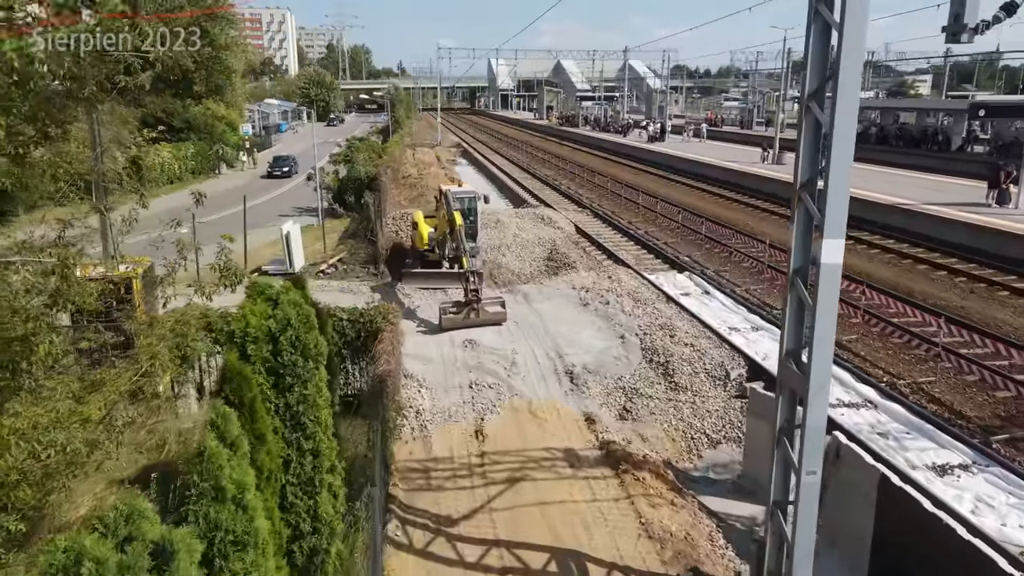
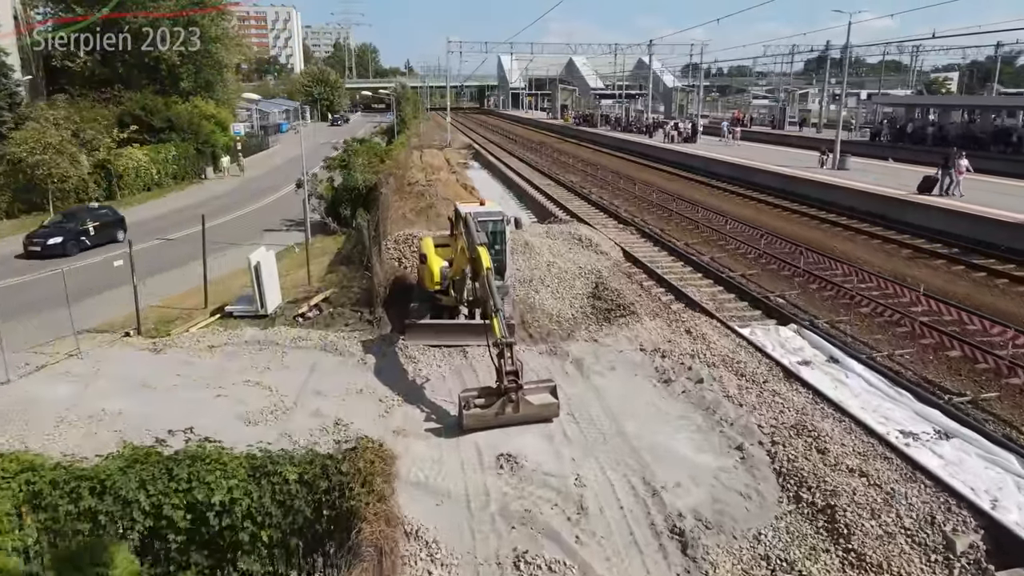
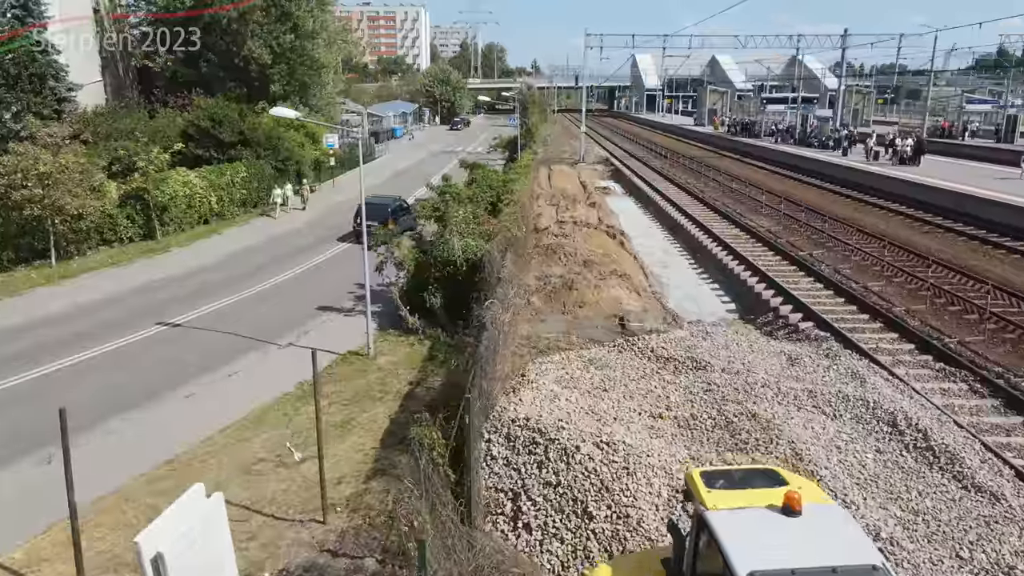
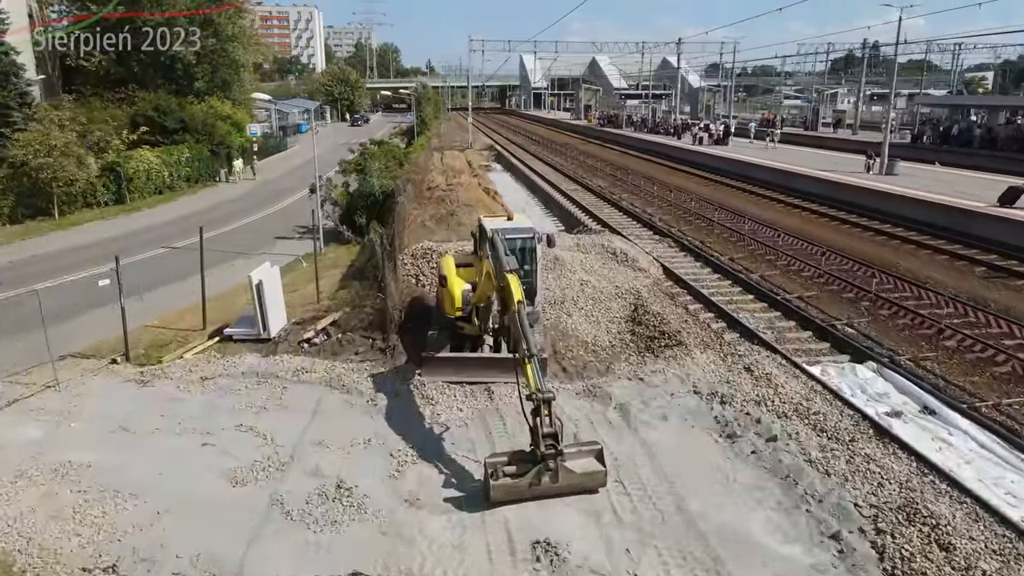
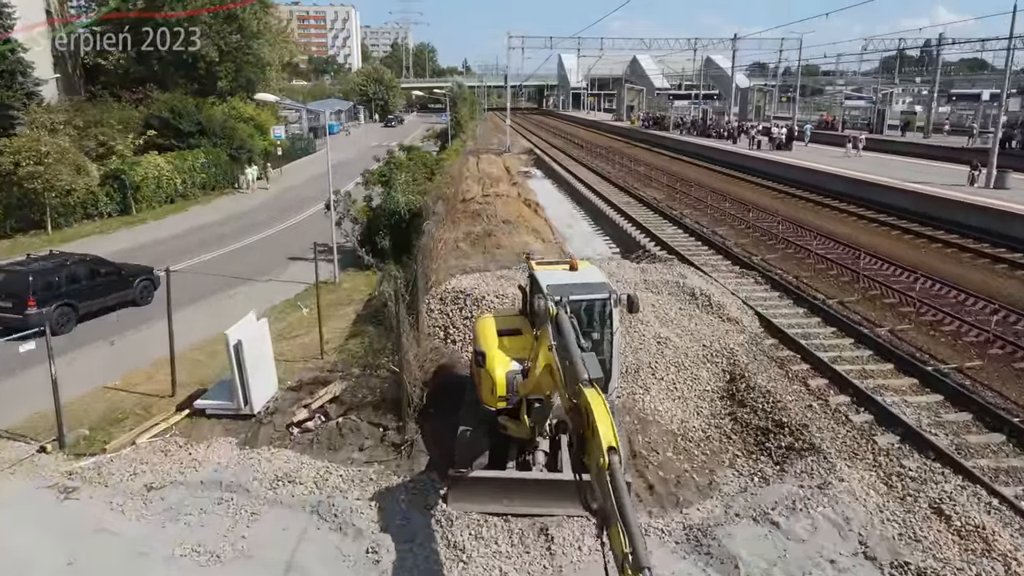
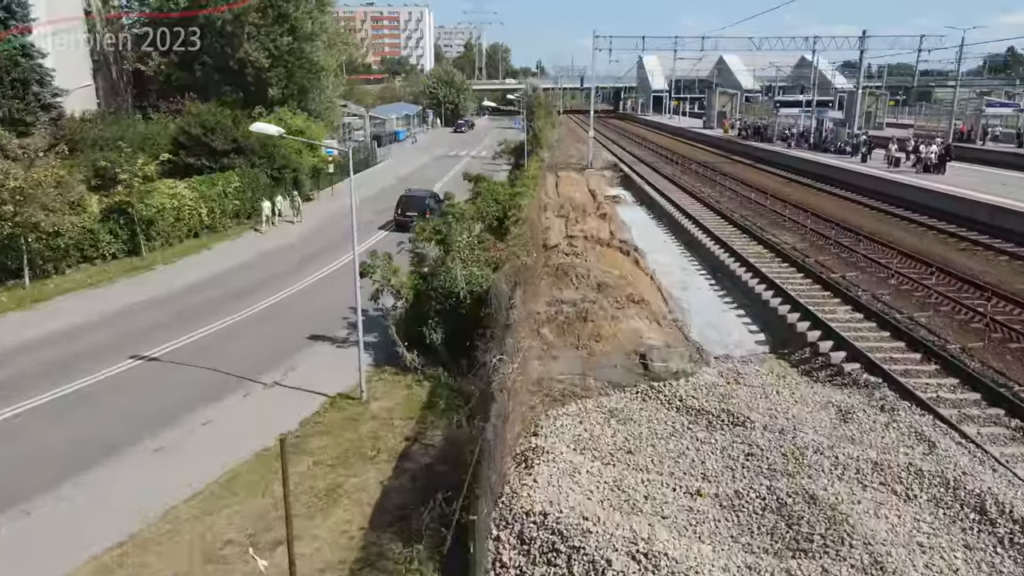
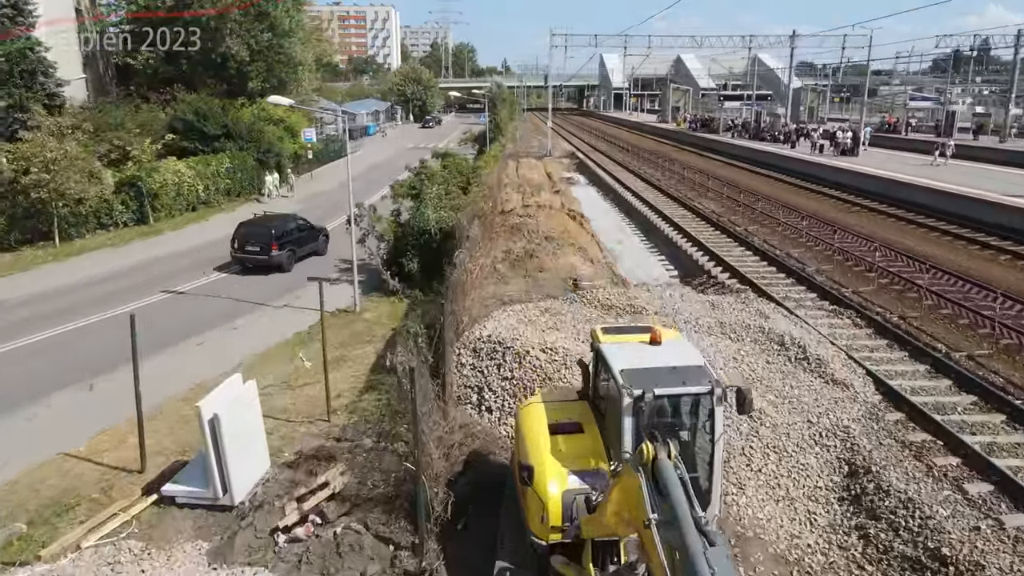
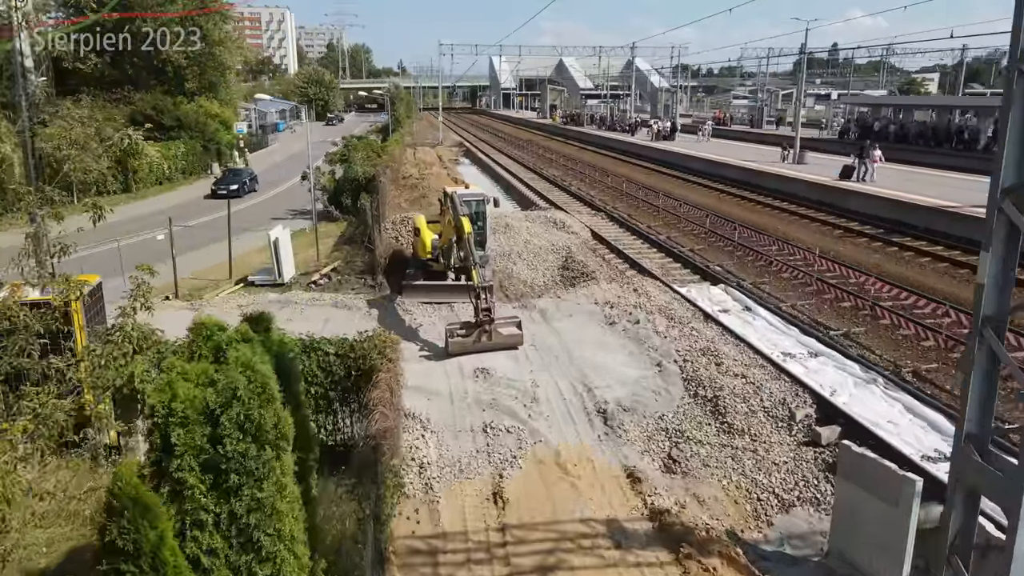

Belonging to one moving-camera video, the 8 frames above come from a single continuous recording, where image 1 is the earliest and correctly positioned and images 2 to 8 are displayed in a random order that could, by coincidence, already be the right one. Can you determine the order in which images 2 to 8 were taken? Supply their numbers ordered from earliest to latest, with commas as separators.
8, 2, 4, 5, 7, 3, 6
